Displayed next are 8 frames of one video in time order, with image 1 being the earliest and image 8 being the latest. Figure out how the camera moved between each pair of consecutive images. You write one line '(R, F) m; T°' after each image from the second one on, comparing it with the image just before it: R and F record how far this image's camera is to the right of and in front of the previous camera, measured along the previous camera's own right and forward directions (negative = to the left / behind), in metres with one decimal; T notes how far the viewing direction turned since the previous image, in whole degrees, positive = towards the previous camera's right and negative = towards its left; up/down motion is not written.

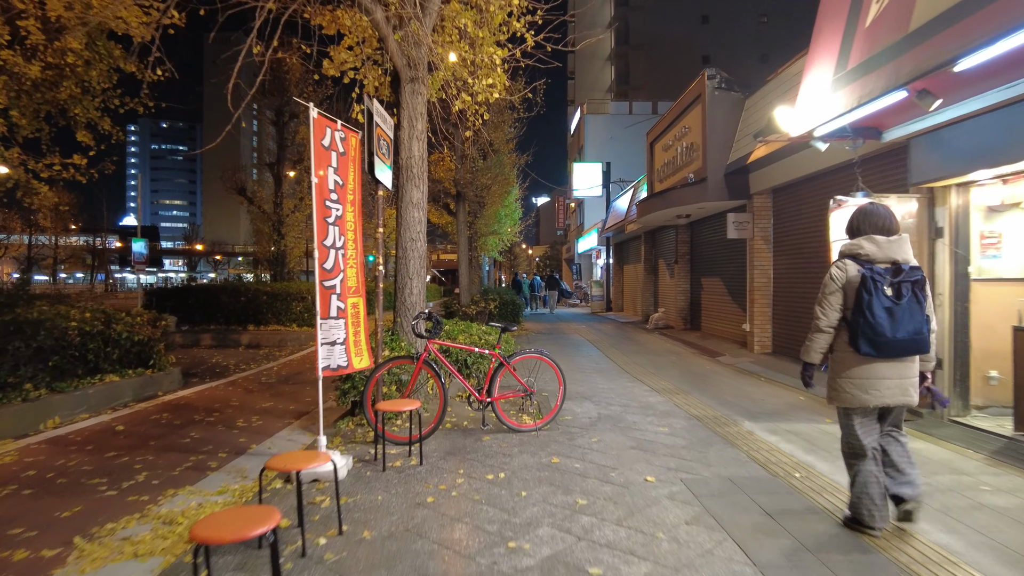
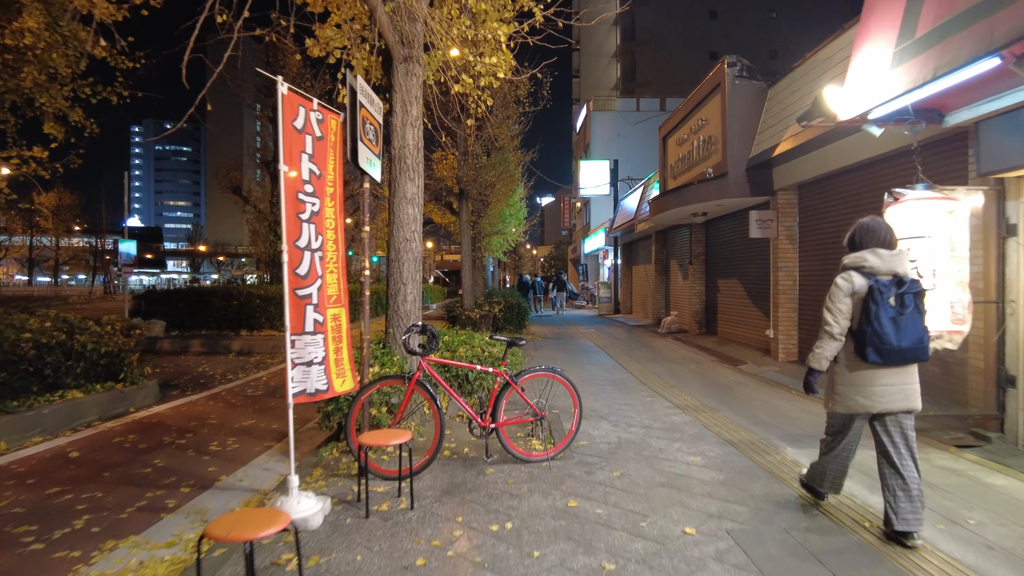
(0.0, +0.7) m; 0°
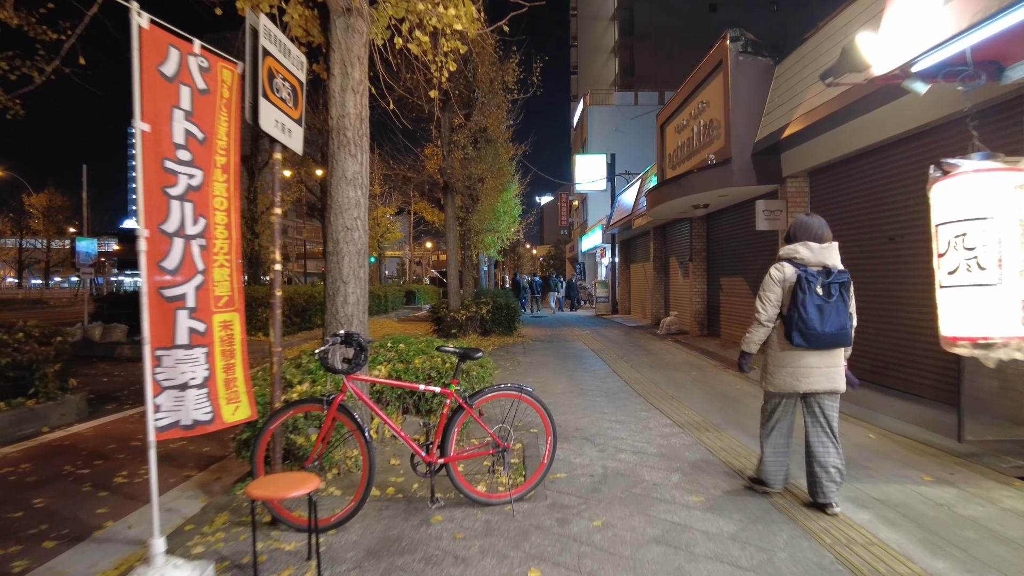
(+0.3, +0.9) m; 0°
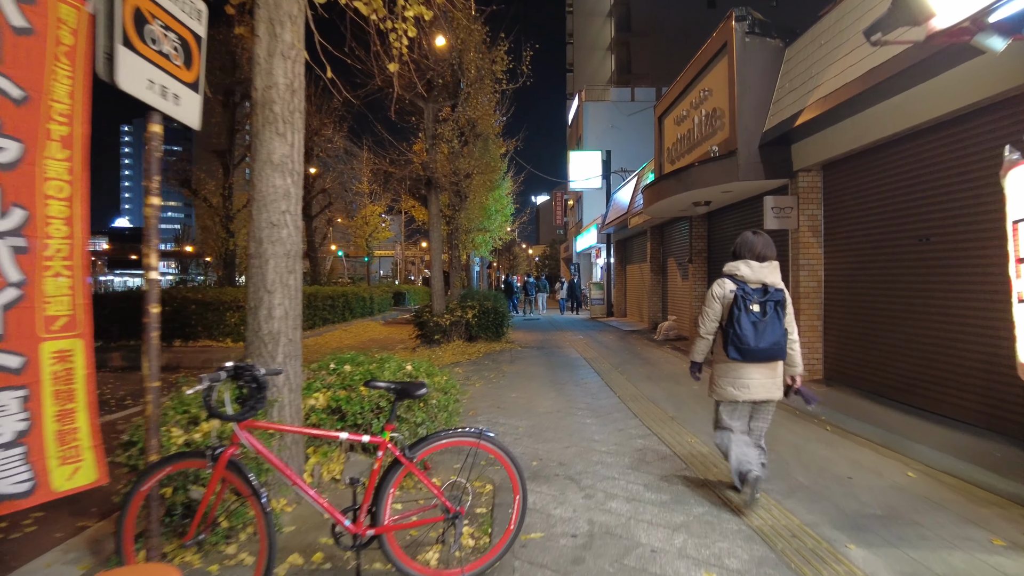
(+0.2, +0.9) m; 0°
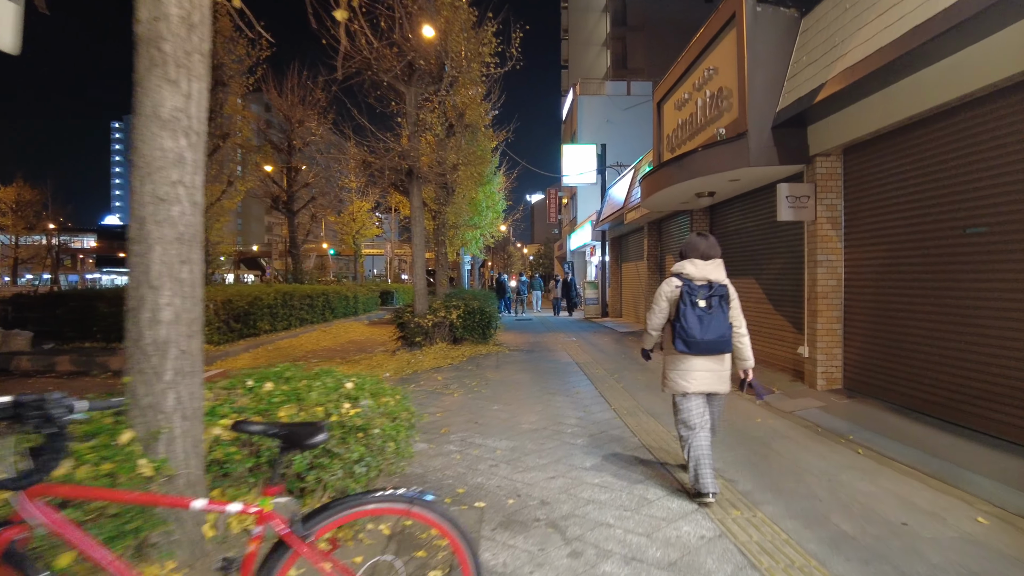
(+0.1, +0.9) m; 0°
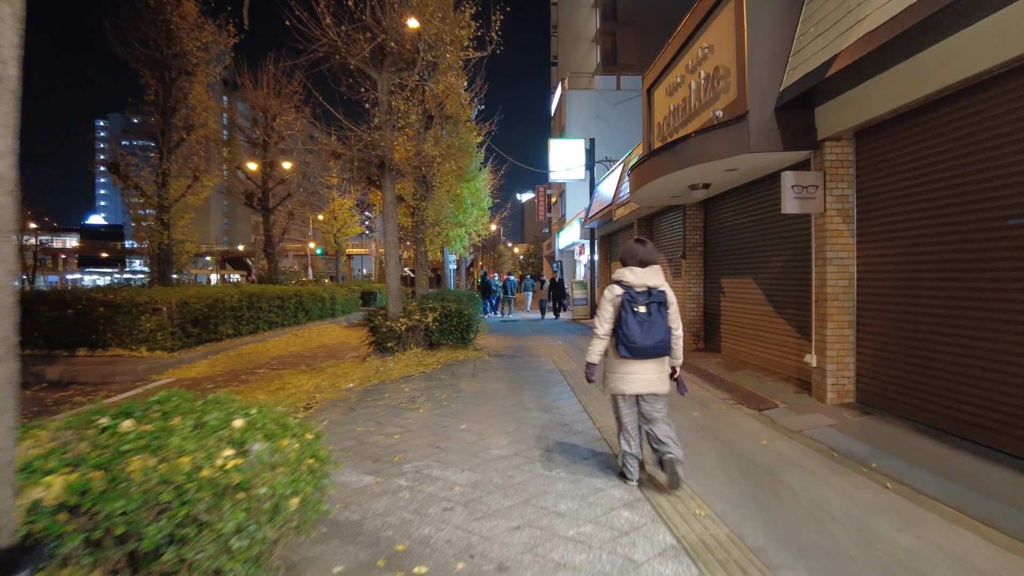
(+0.2, +0.8) m; +1°
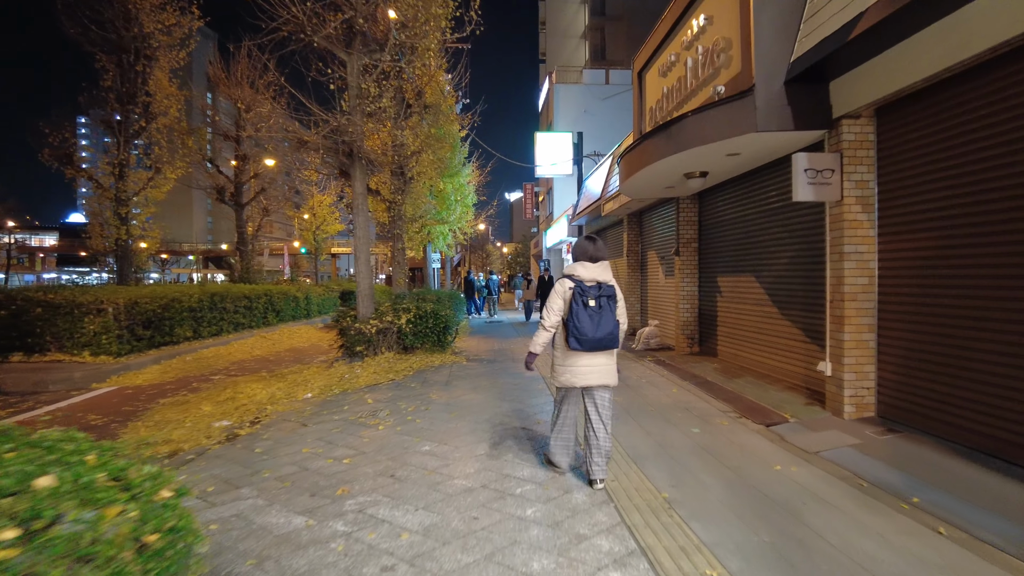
(+0.1, +0.8) m; +1°
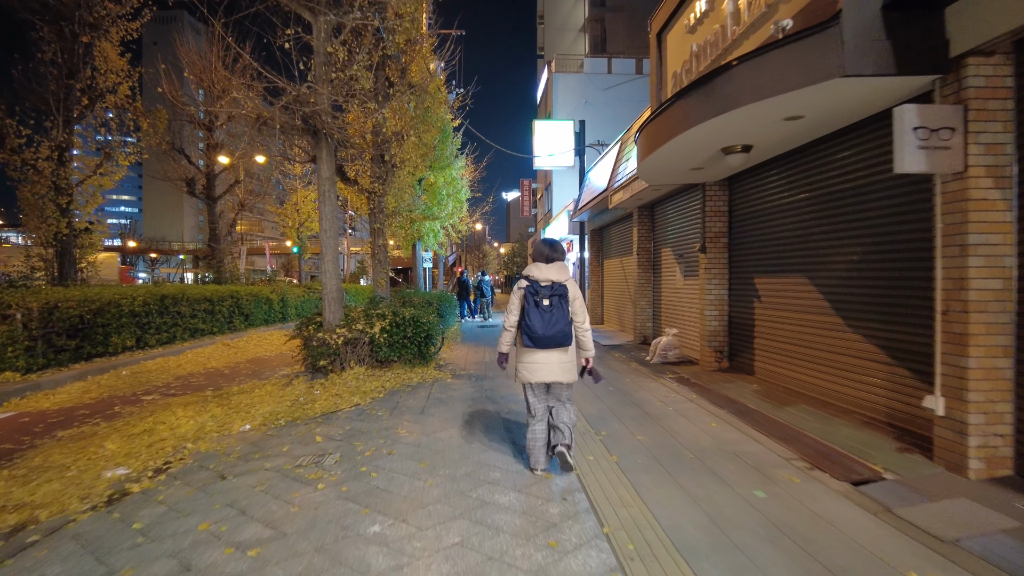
(0.0, +1.6) m; 0°
